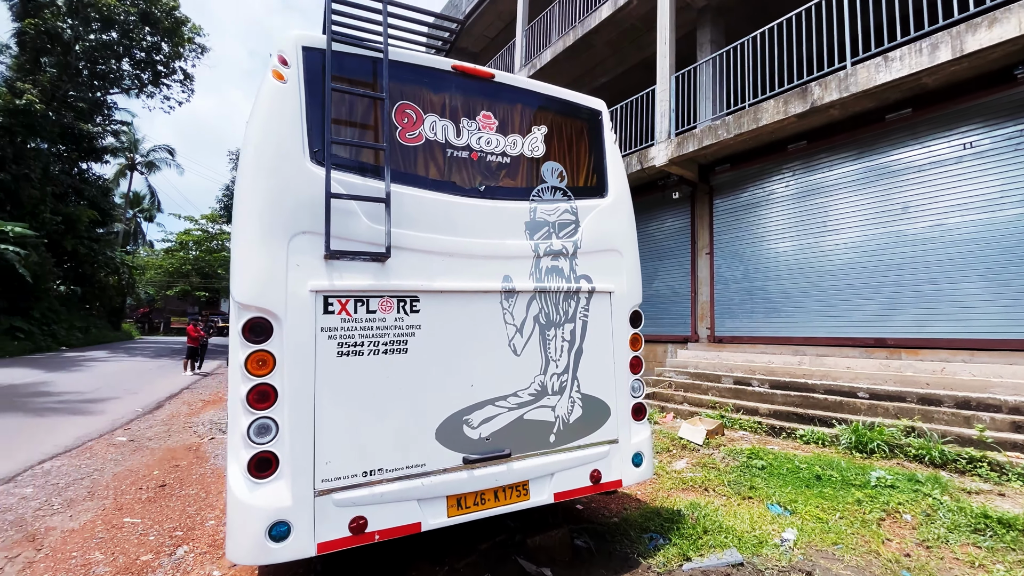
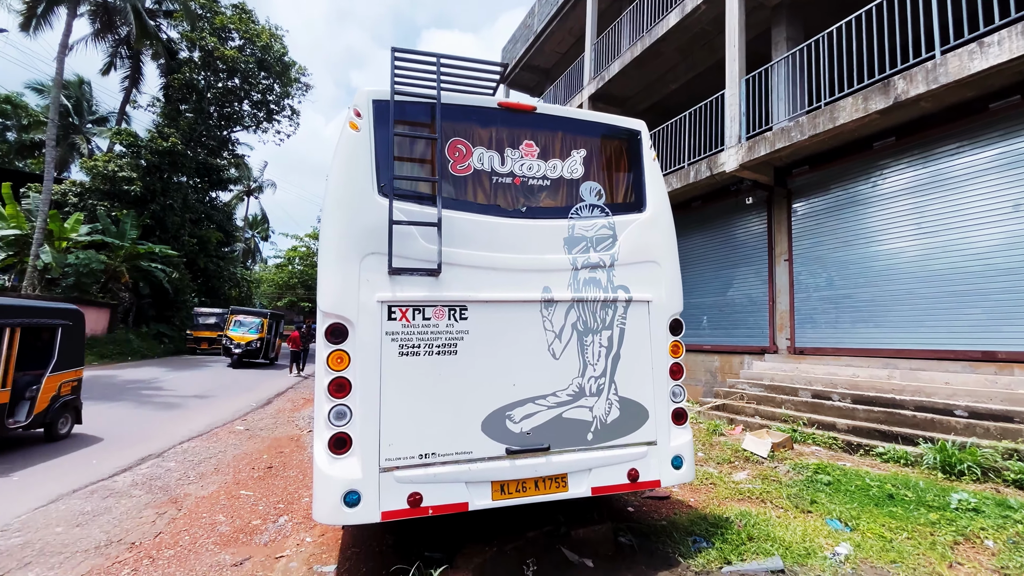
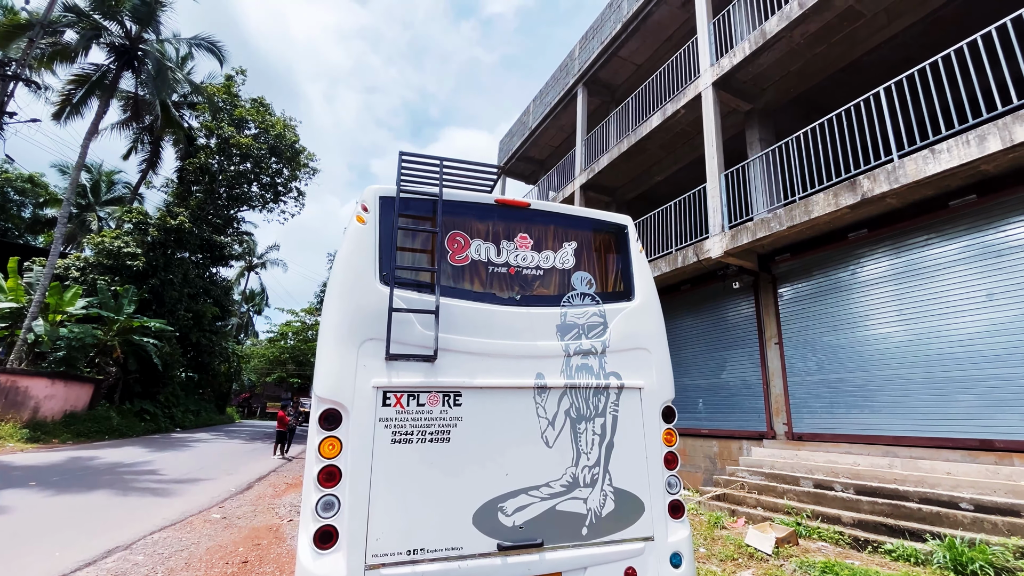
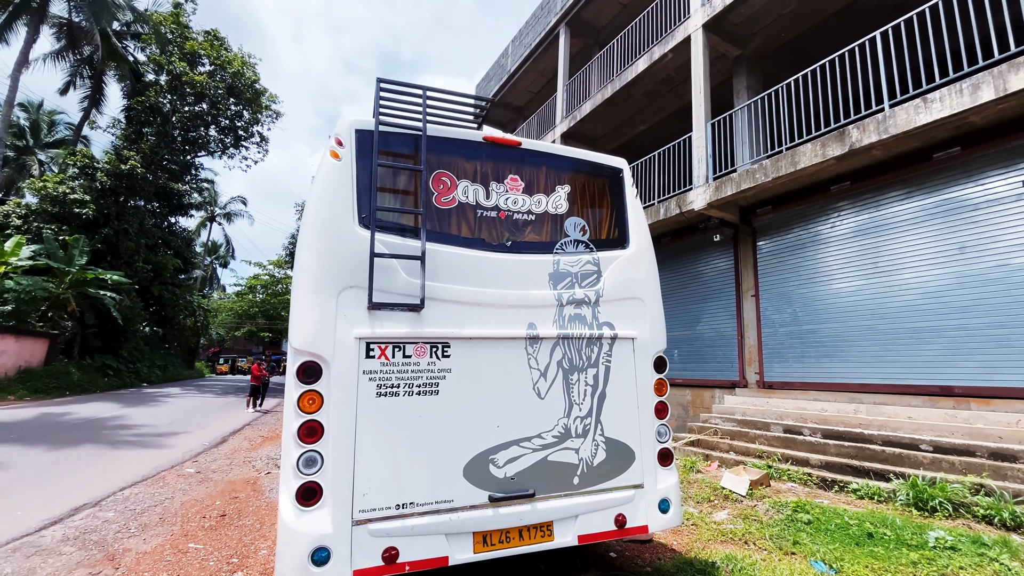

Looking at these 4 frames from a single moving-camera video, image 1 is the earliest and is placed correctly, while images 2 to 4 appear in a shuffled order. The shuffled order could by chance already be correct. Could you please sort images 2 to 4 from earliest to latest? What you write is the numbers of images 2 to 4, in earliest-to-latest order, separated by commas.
4, 3, 2
